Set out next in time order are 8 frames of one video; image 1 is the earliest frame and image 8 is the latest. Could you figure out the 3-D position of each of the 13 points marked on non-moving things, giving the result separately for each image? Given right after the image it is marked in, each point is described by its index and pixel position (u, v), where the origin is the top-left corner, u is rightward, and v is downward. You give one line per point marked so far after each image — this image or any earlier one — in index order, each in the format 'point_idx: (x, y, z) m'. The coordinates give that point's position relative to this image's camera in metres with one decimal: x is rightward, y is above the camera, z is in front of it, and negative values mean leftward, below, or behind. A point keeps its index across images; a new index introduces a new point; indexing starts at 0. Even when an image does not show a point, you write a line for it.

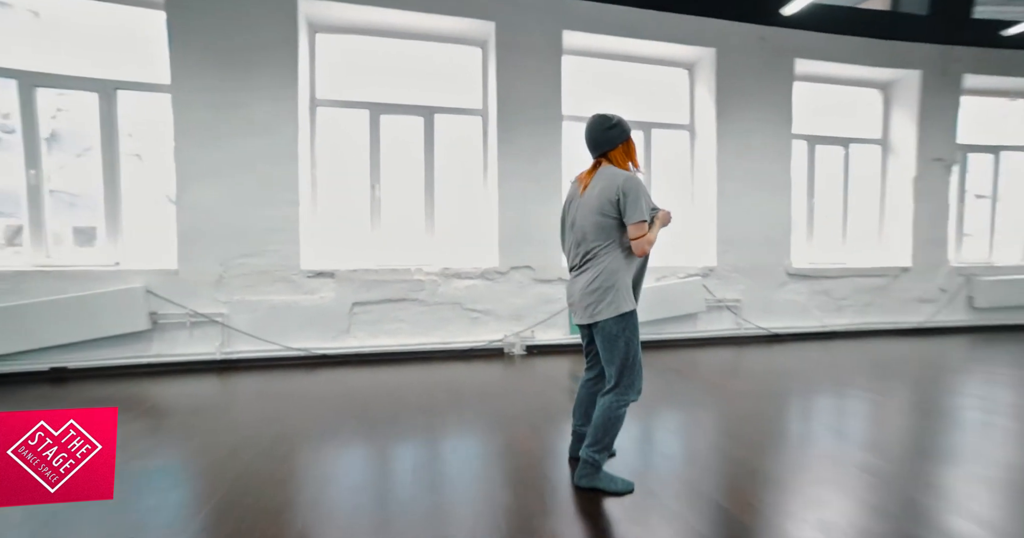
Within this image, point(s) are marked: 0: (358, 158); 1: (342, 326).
0: (-1.2, +0.9, +3.8) m
1: (-1.3, -0.4, +3.5) m
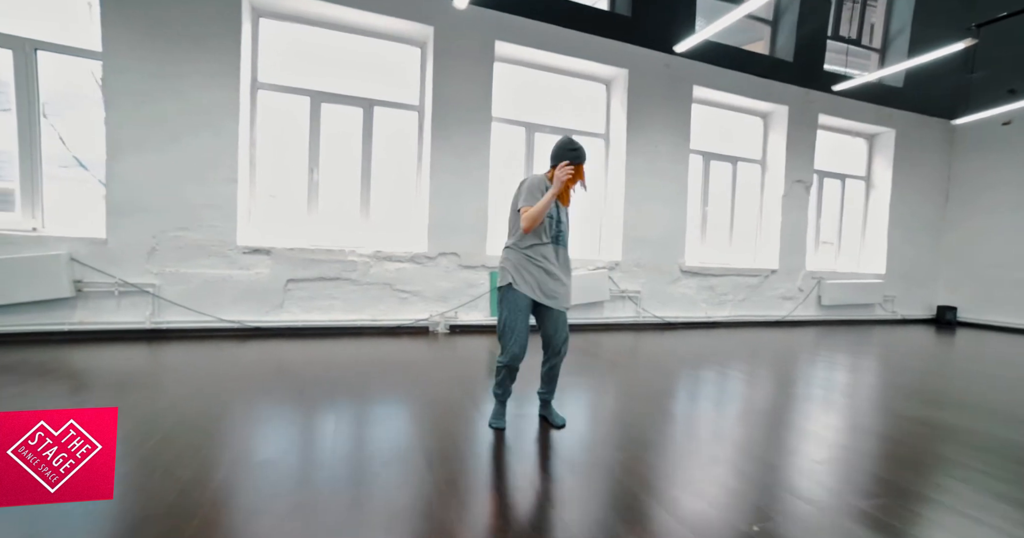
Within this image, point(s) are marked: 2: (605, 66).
0: (-1.8, +1.1, +3.9) m
1: (-1.8, -0.2, +3.7) m
2: (+0.9, +2.0, +4.7) m
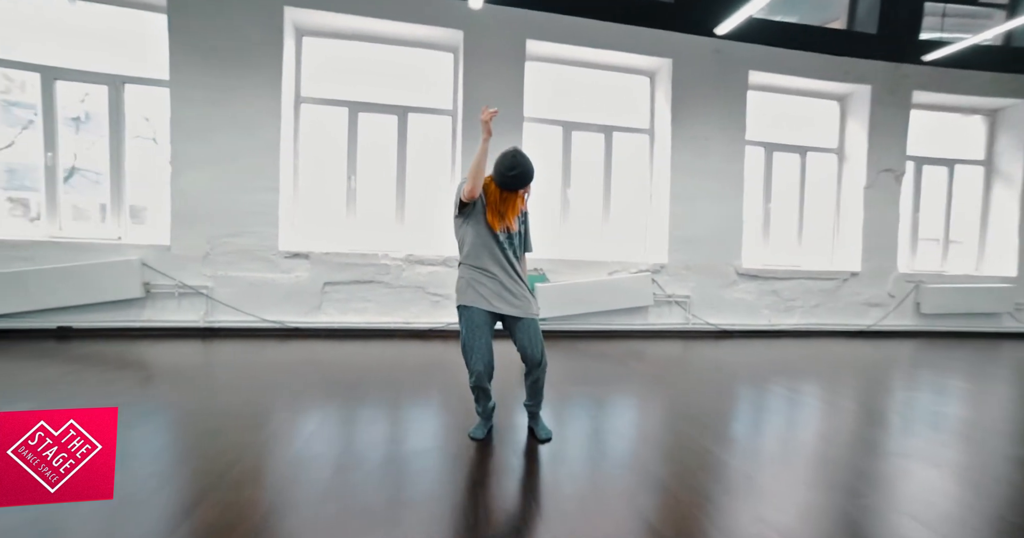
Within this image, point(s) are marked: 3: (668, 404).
0: (-1.5, +1.0, +4.1) m
1: (-1.6, -0.3, +3.9) m
2: (+1.3, +1.9, +4.4) m
3: (+1.1, -0.8, +3.0) m
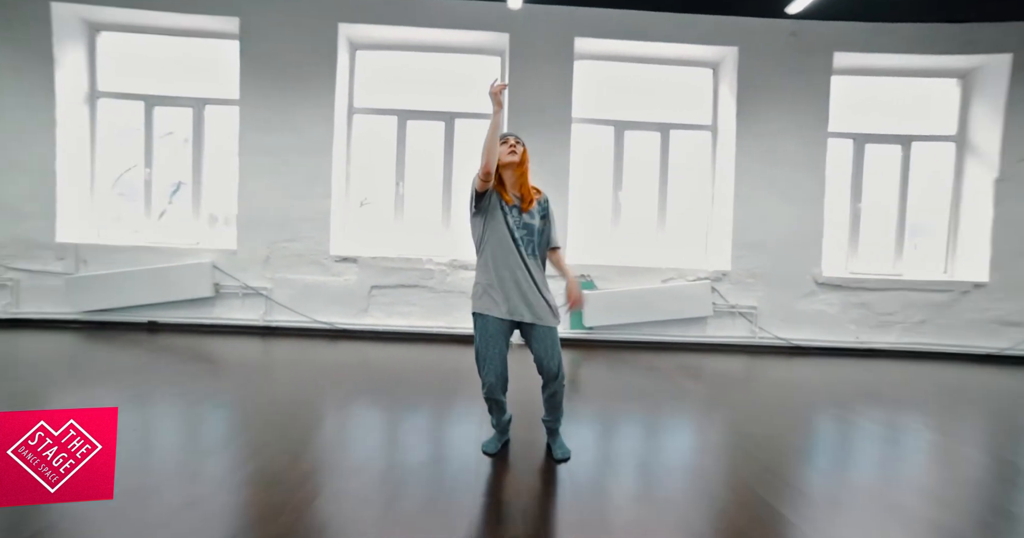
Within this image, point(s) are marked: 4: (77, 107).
0: (-1.1, +1.0, +4.3) m
1: (-1.3, -0.3, +4.0) m
2: (+1.7, +1.9, +4.1) m
3: (+1.2, -0.9, +2.7) m
4: (-3.8, +1.4, +4.1) m
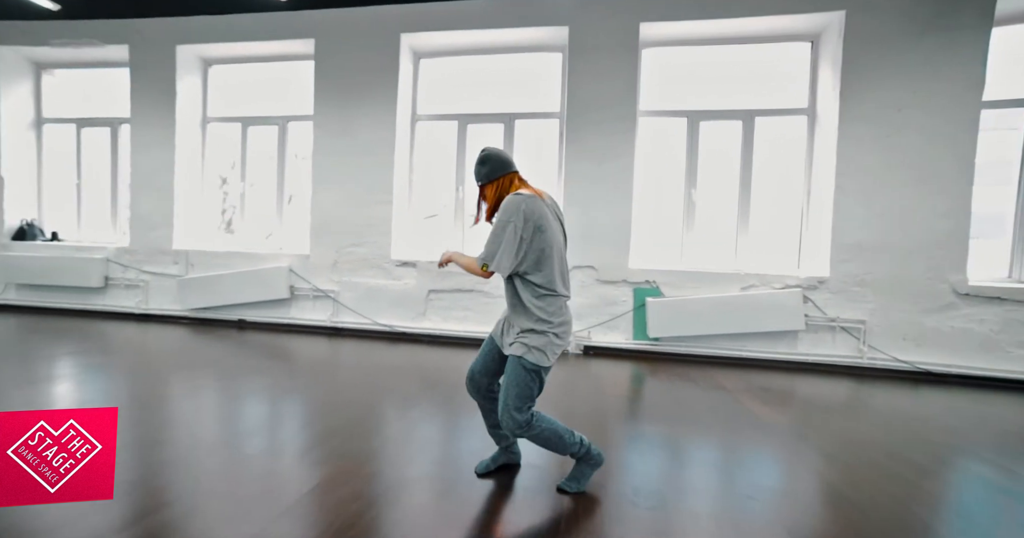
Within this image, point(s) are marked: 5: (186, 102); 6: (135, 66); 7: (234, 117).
0: (-0.6, +0.9, +4.3) m
1: (-0.8, -0.3, +4.1) m
2: (+2.1, +1.8, +3.5) m
3: (+1.3, -0.9, +2.2) m
4: (-3.2, +1.4, +4.7) m
5: (-3.2, +1.6, +4.6) m
6: (-3.6, +2.0, +4.6) m
7: (-2.8, +1.5, +4.8) m
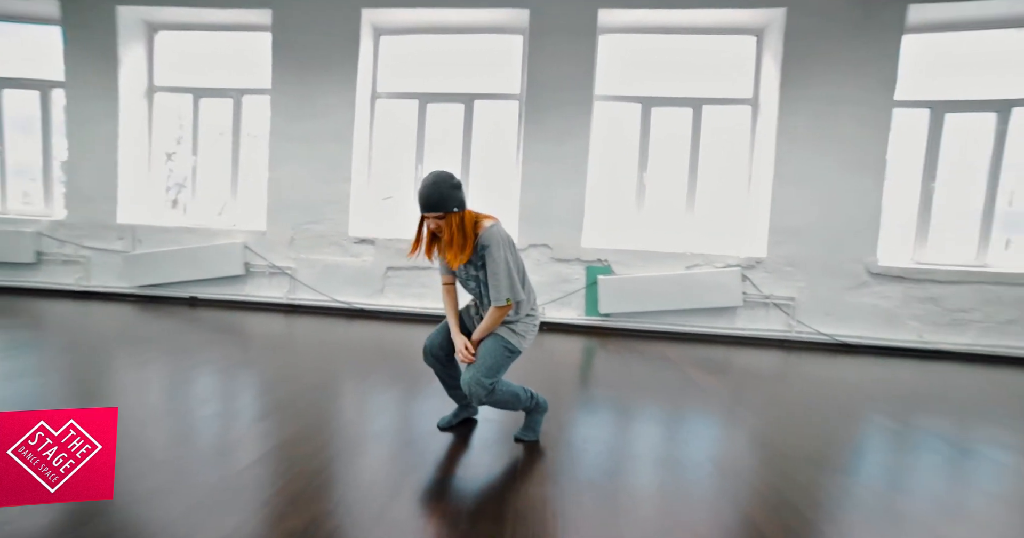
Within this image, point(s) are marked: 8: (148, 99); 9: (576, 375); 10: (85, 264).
0: (-1.0, +1.1, +4.3) m
1: (-1.2, -0.1, +4.1) m
2: (+1.8, +2.0, +3.7) m
3: (+1.1, -0.8, +2.4) m
4: (-3.6, +1.6, +4.5) m
5: (-3.6, +1.8, +4.4) m
6: (-4.0, +2.2, +4.3) m
7: (-3.2, +1.7, +4.6) m
8: (-3.5, +1.7, +4.6) m
9: (+0.4, -0.7, +3.0) m
10: (-4.0, +0.1, +4.5) m
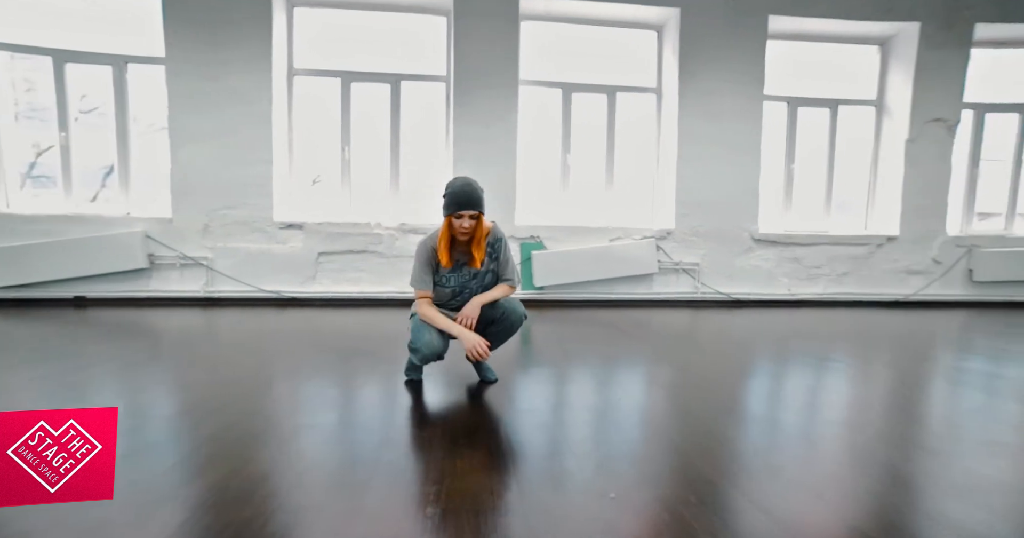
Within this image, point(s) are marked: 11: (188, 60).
0: (-1.6, +1.3, +4.1) m
1: (-1.7, 0.0, +3.9) m
2: (+1.2, +2.2, +4.1) m
3: (+0.9, -0.6, +2.8) m
4: (-4.2, +1.6, +3.7) m
5: (-4.2, +1.9, +3.6) m
6: (-4.6, +2.2, +3.4) m
7: (-3.8, +1.8, +3.9) m
8: (-4.2, +1.7, +3.8) m
9: (+0.1, -0.5, +3.3) m
10: (-4.5, 0.0, +3.6) m
11: (-2.5, +1.6, +3.7) m
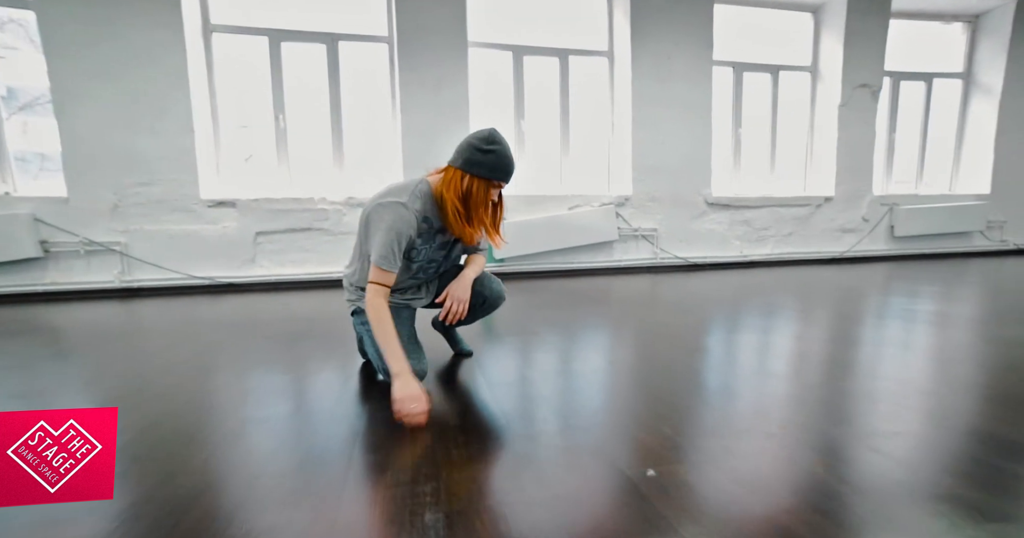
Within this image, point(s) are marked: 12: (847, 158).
0: (-2.0, +1.4, +3.7) m
1: (-2.0, +0.1, +3.5) m
2: (+0.8, +2.5, +4.0) m
3: (+0.8, -0.4, +2.8) m
4: (-4.5, +1.6, +3.0) m
5: (-4.5, +1.8, +2.9) m
6: (-4.9, +2.1, +2.6) m
7: (-4.2, +1.8, +3.1) m
8: (-4.5, +1.7, +3.1) m
9: (-0.1, -0.3, +3.2) m
10: (-4.8, 0.0, +2.9) m
11: (-2.9, +1.7, +3.2) m
12: (+3.3, +1.1, +4.6) m
